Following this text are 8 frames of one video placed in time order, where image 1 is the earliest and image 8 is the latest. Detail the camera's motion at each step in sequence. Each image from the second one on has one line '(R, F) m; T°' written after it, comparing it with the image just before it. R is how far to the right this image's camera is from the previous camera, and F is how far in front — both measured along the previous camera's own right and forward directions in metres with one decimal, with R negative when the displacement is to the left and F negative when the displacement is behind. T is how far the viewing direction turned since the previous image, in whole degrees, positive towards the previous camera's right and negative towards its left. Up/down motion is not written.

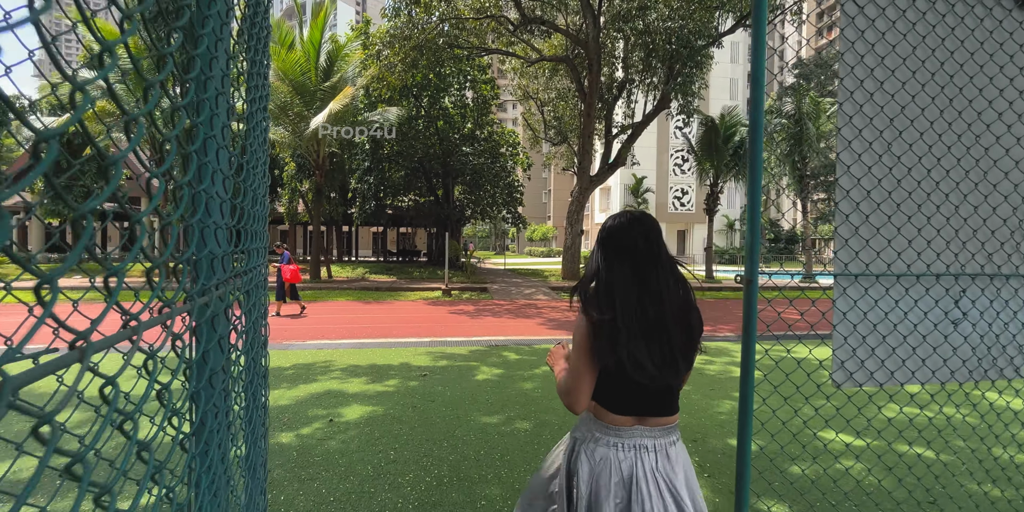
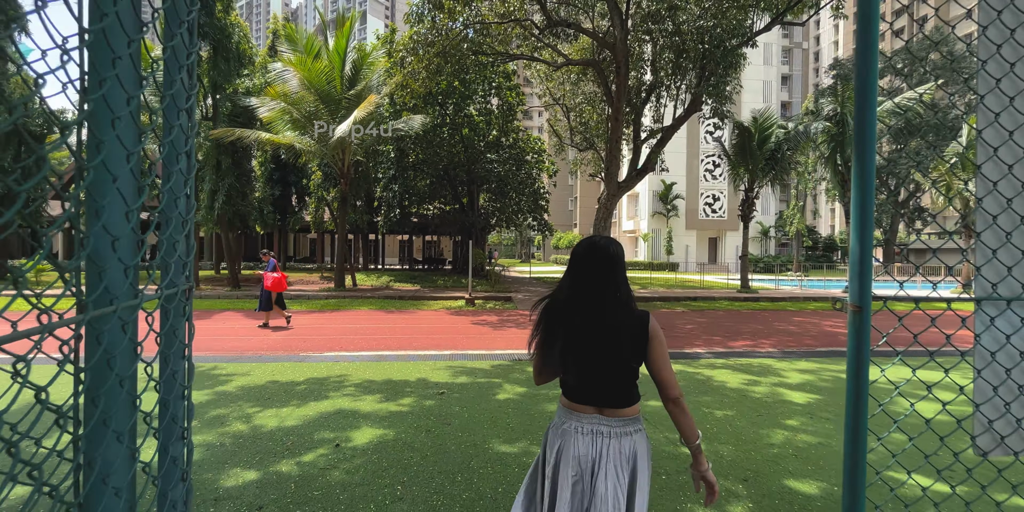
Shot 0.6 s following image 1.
(0.0, +0.4) m; -3°
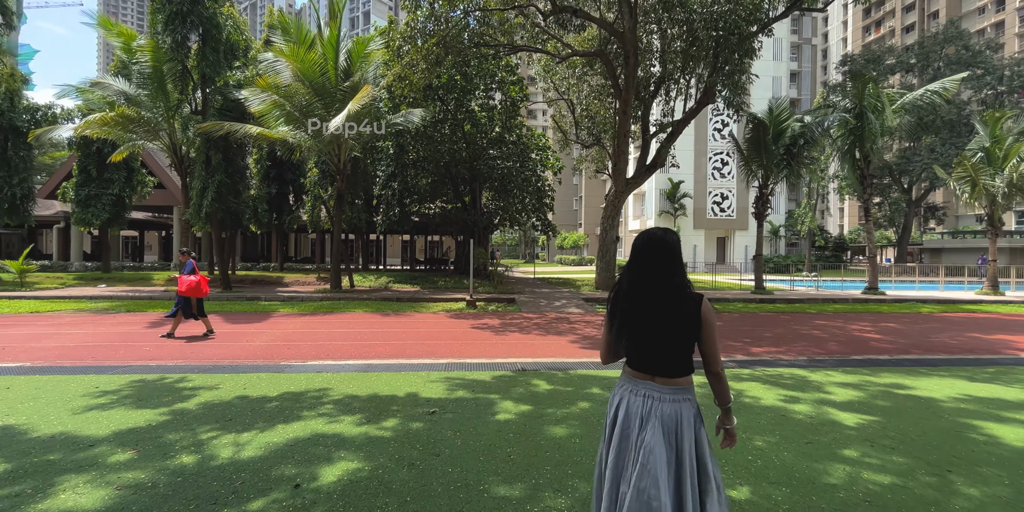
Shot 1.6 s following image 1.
(0.0, +0.7) m; 0°
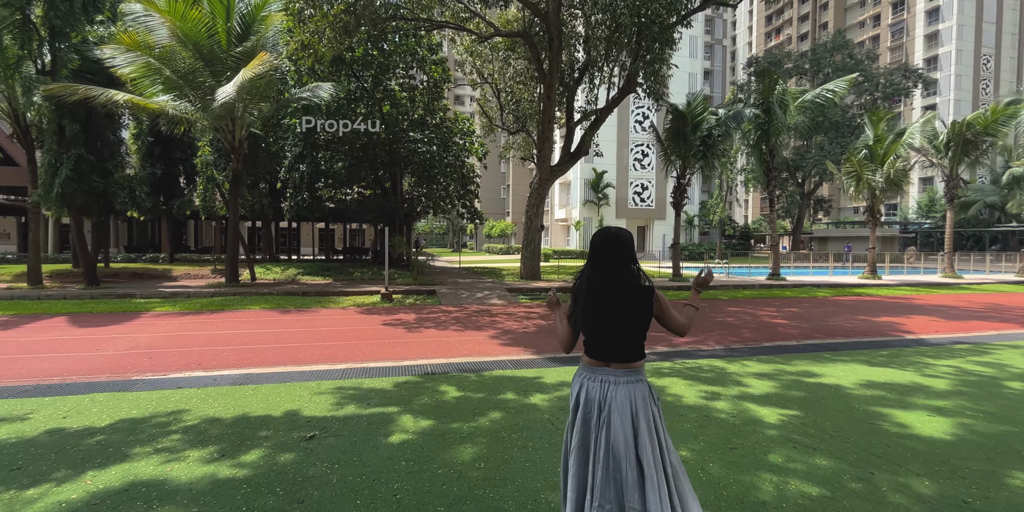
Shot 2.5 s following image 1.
(+0.3, +0.6) m; +9°
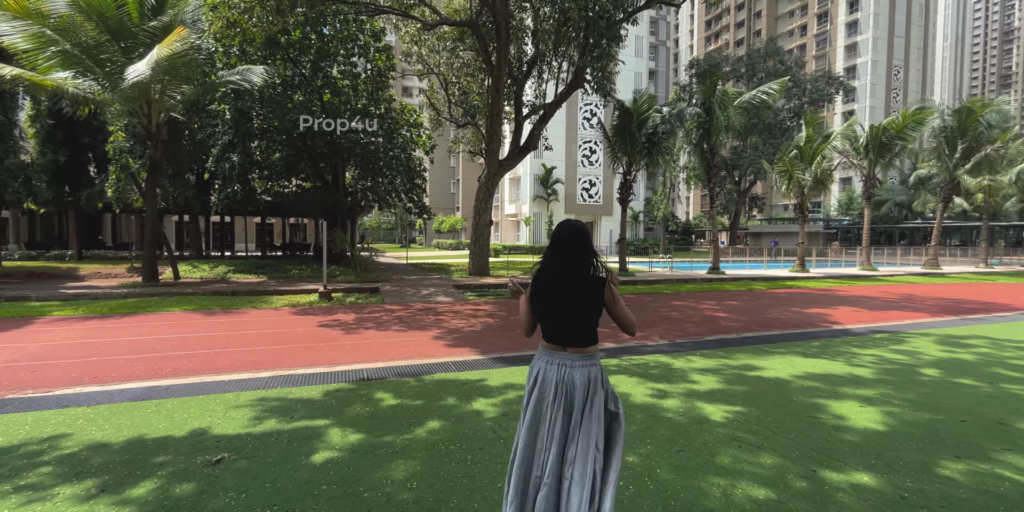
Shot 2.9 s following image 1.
(+0.1, +0.3) m; +6°
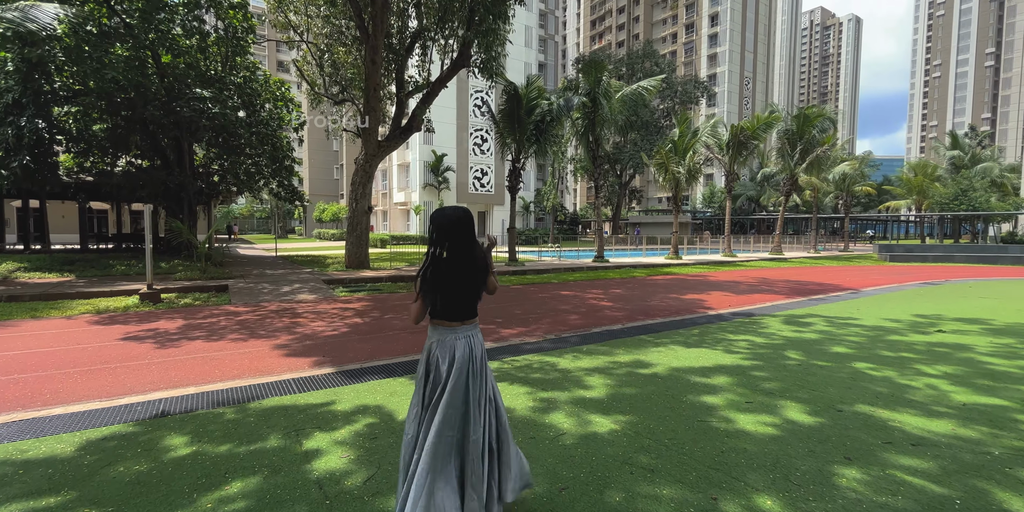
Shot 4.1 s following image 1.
(+0.3, +0.8) m; +13°
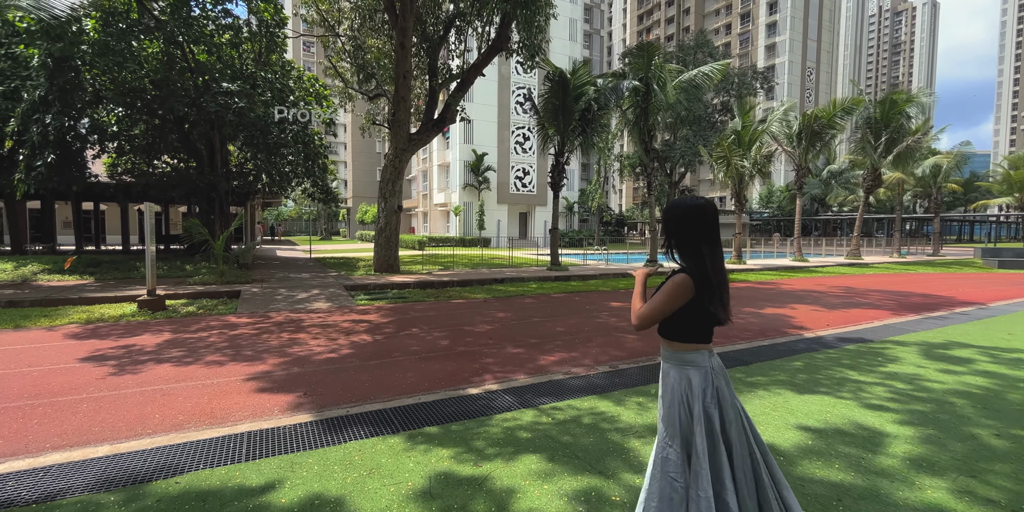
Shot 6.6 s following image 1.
(0.0, +1.5) m; -5°
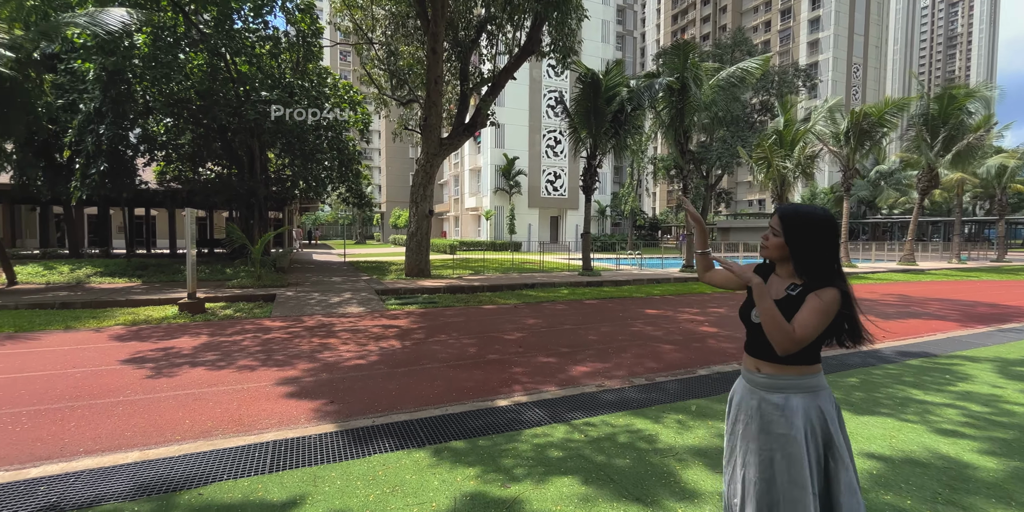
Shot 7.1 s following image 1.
(0.0, +0.2) m; -4°
